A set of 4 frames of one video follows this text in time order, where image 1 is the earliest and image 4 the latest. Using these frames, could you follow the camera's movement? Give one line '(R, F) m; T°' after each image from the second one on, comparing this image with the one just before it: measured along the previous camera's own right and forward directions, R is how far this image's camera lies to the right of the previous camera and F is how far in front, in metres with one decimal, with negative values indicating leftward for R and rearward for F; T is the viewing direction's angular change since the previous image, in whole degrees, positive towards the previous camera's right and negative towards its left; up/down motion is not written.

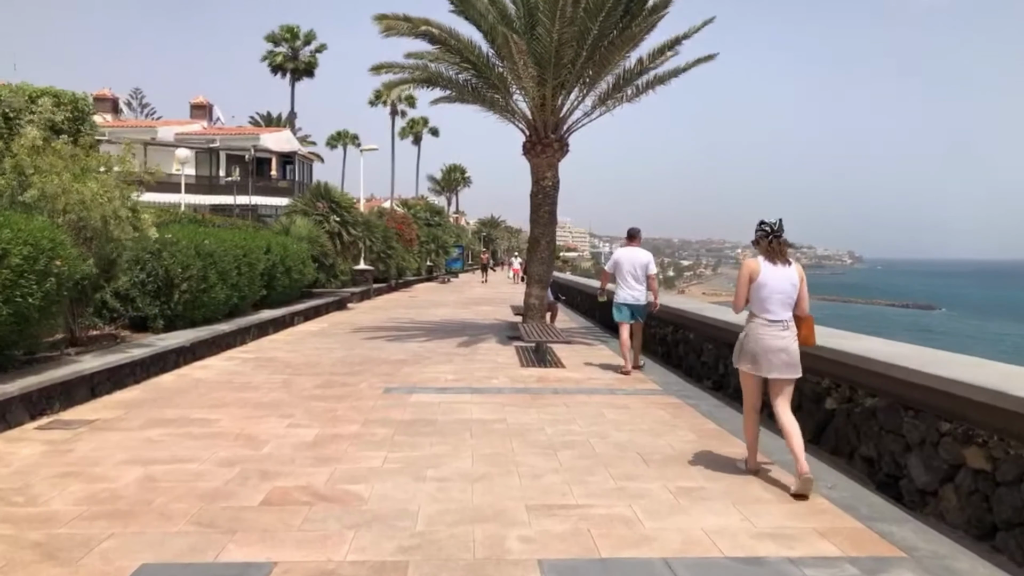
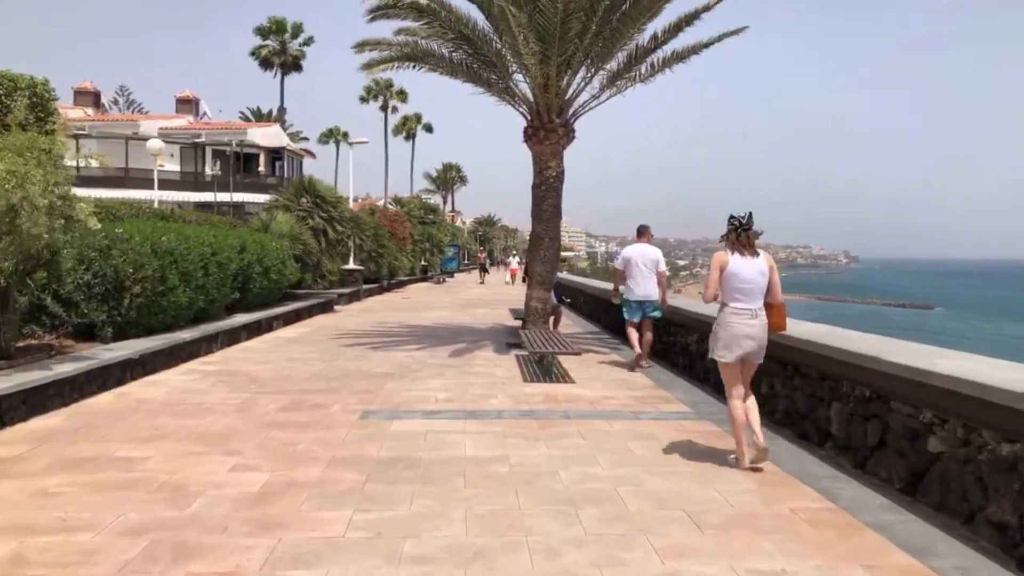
(-0.1, +1.5) m; 0°
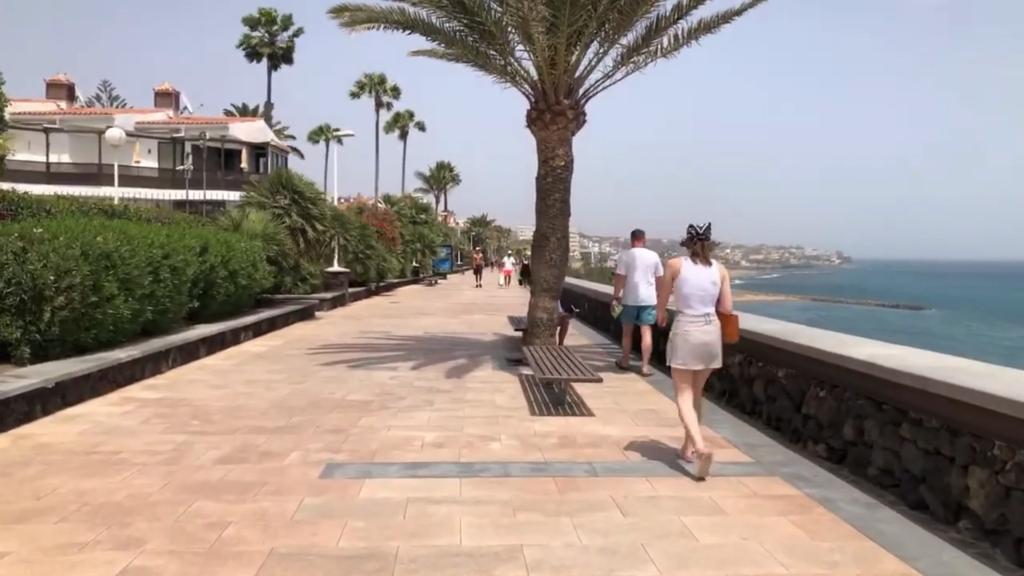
(-0.1, +1.7) m; +1°
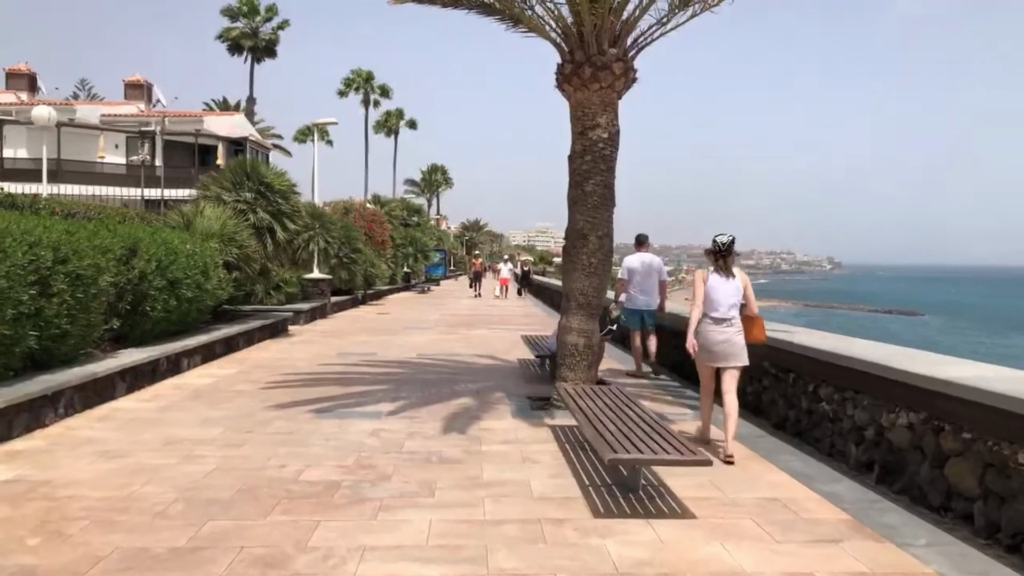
(-0.3, +2.9) m; +1°
